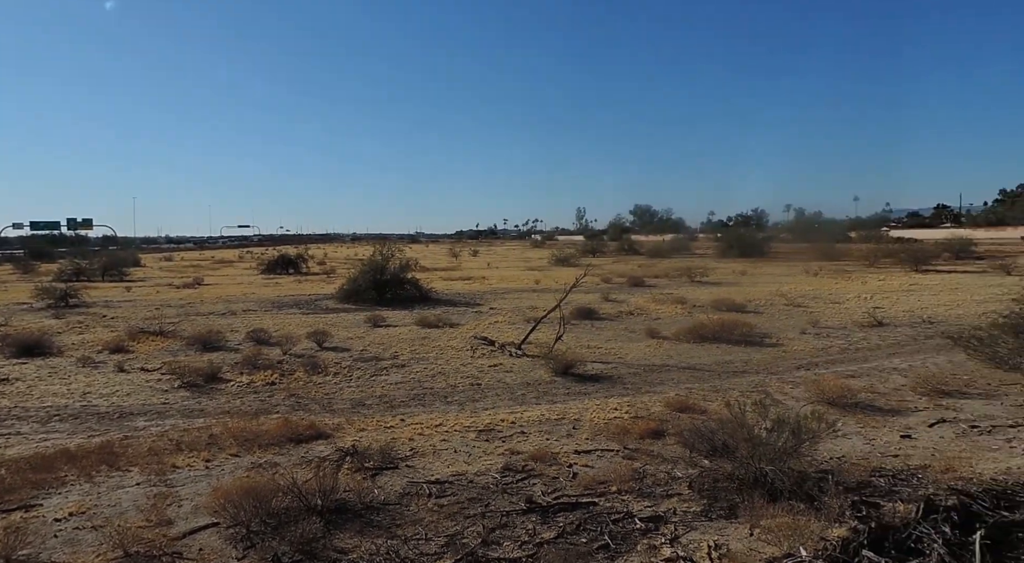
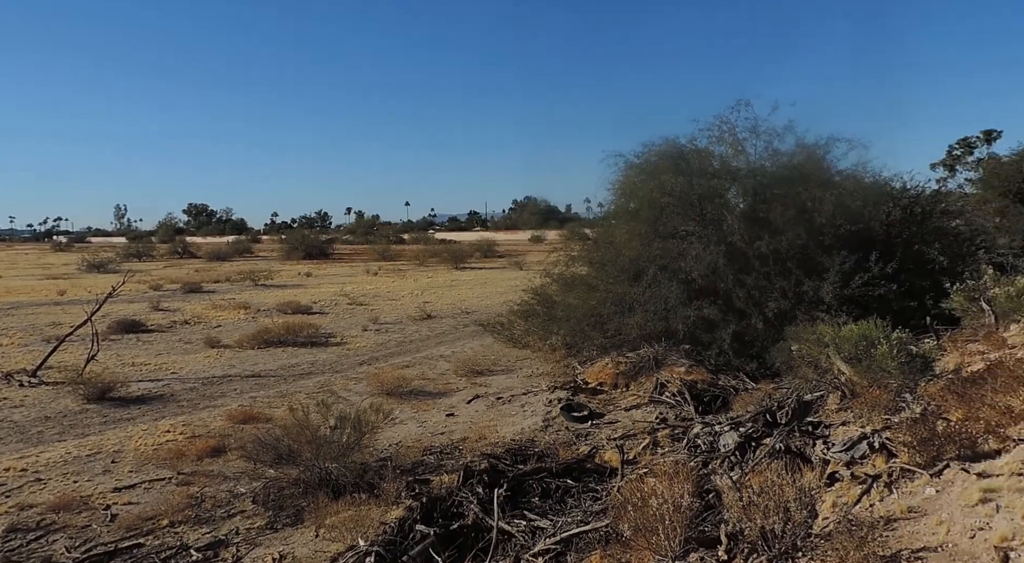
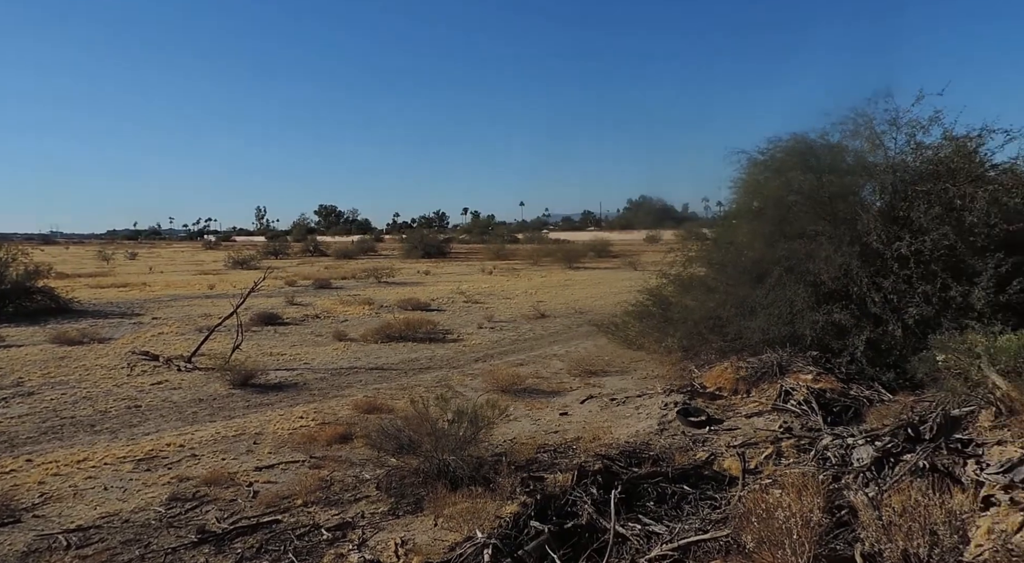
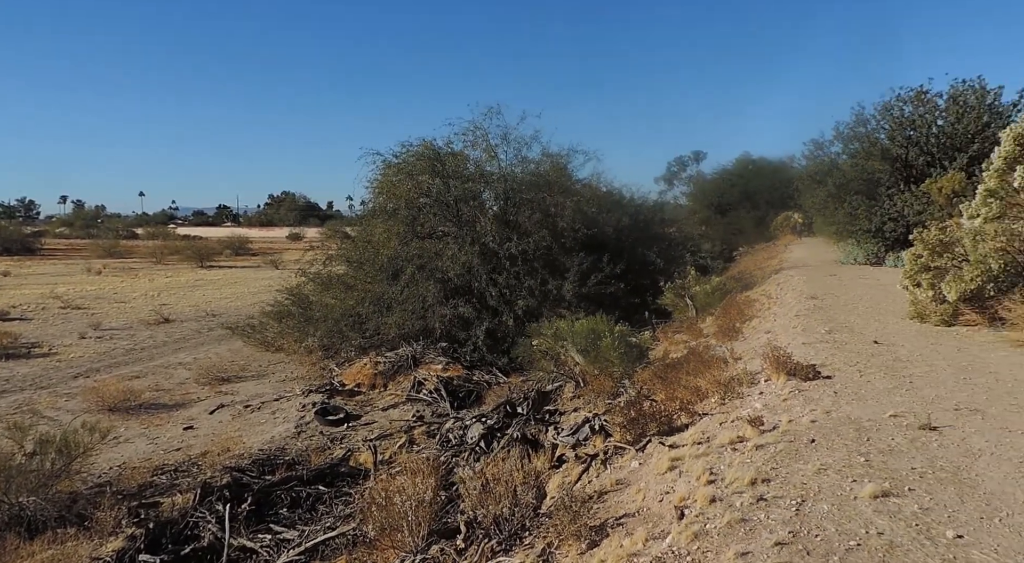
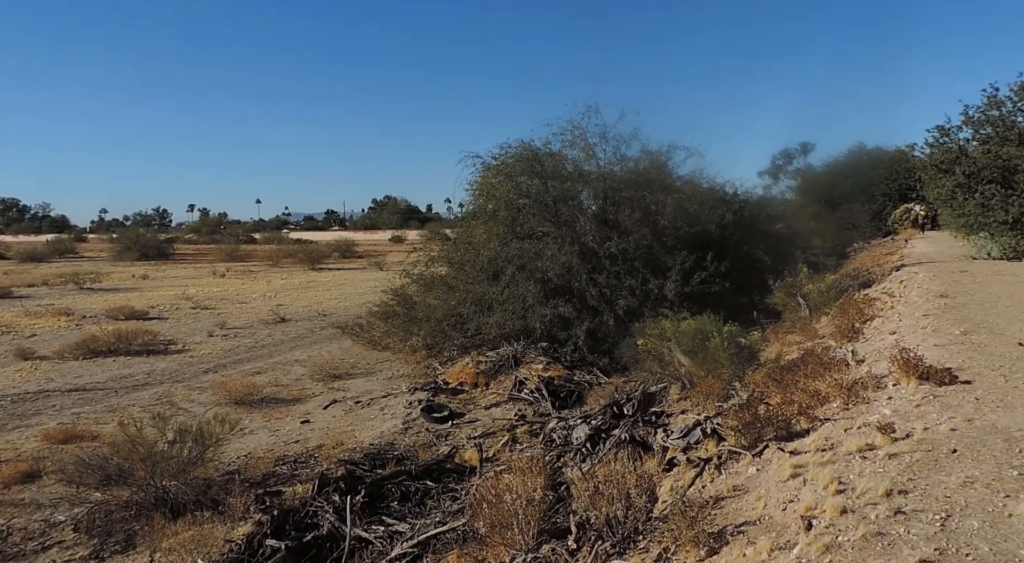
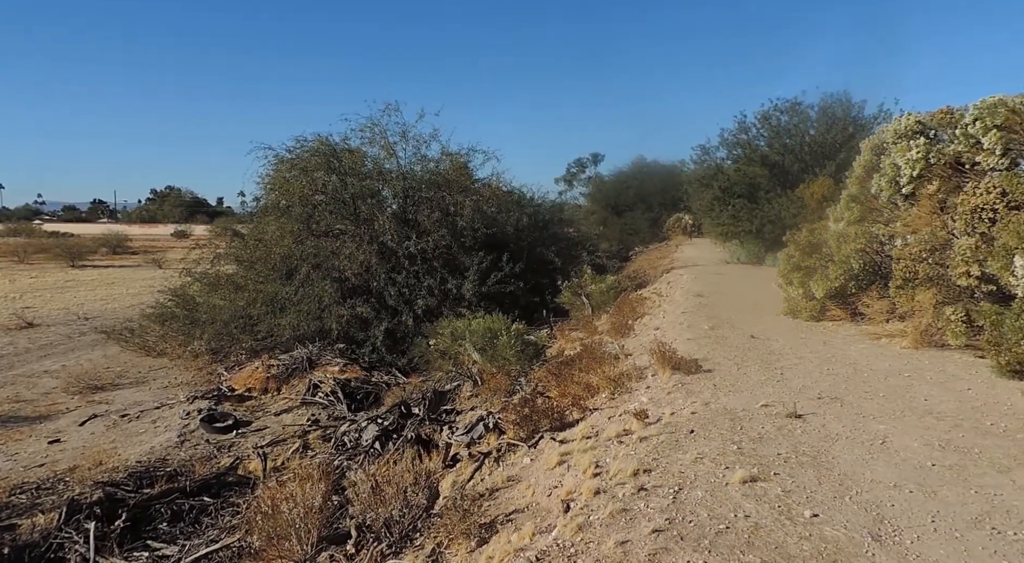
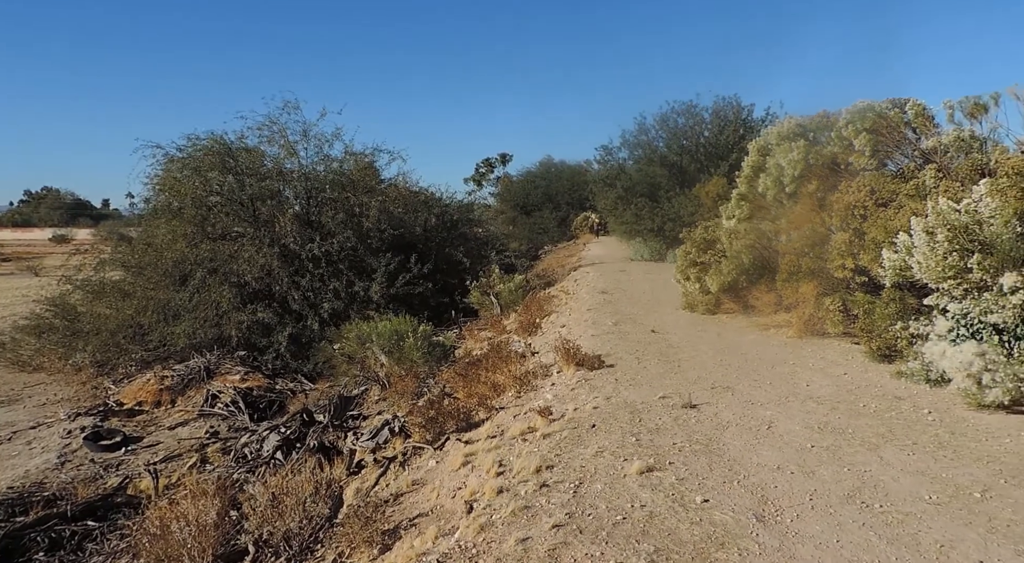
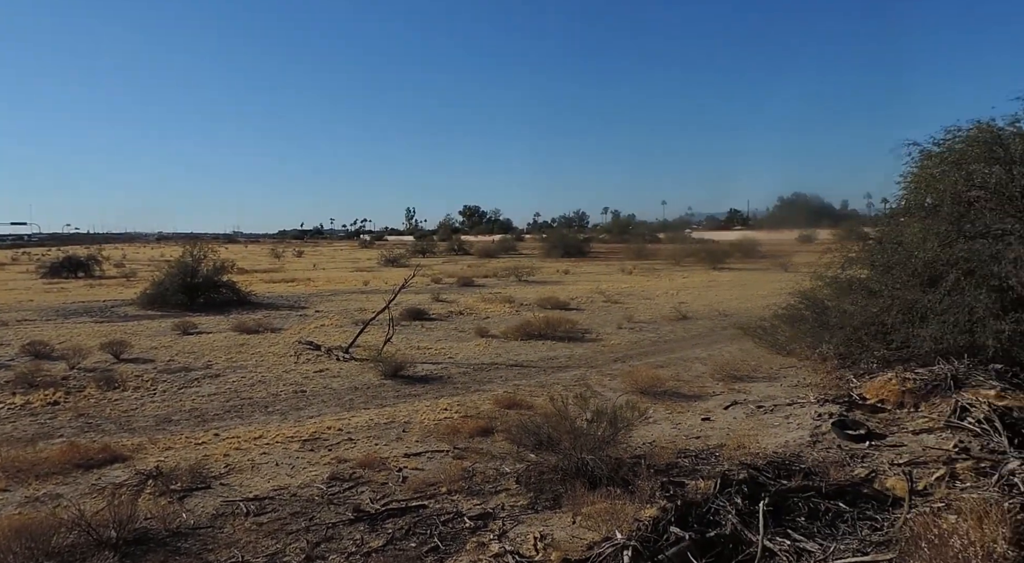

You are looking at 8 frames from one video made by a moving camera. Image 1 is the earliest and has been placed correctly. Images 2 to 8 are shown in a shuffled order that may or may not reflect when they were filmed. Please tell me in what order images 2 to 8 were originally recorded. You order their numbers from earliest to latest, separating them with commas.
8, 3, 2, 5, 4, 6, 7
